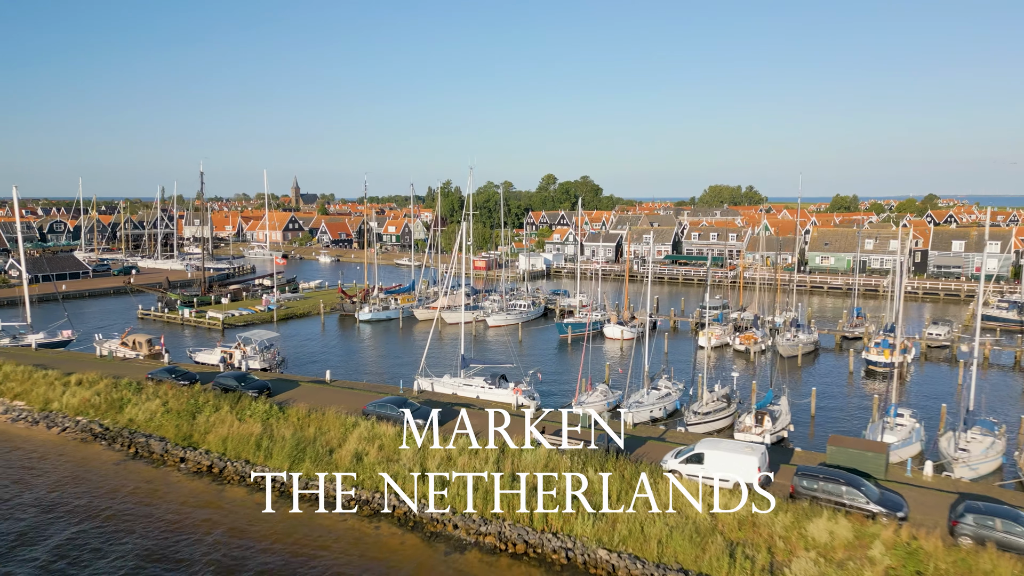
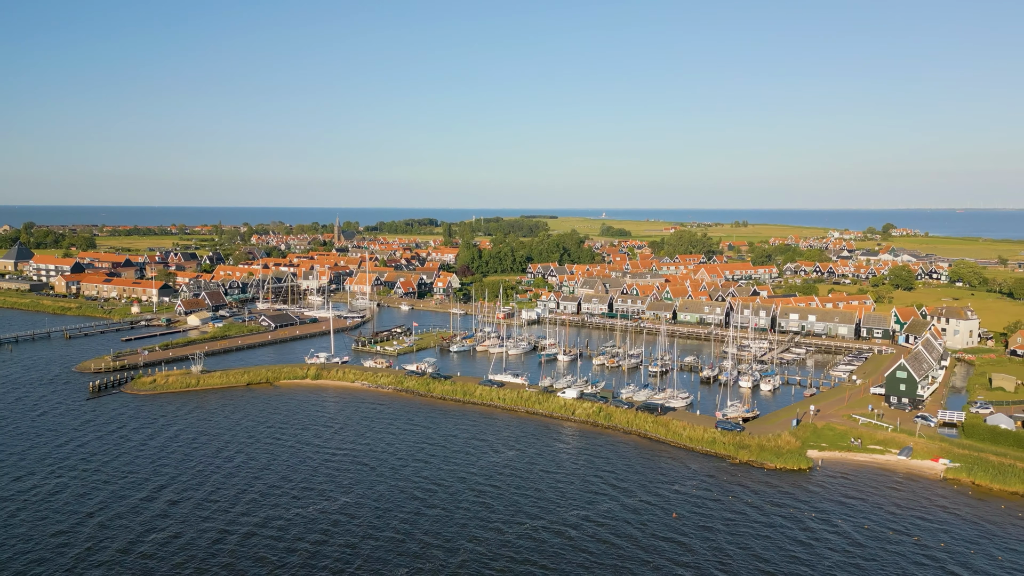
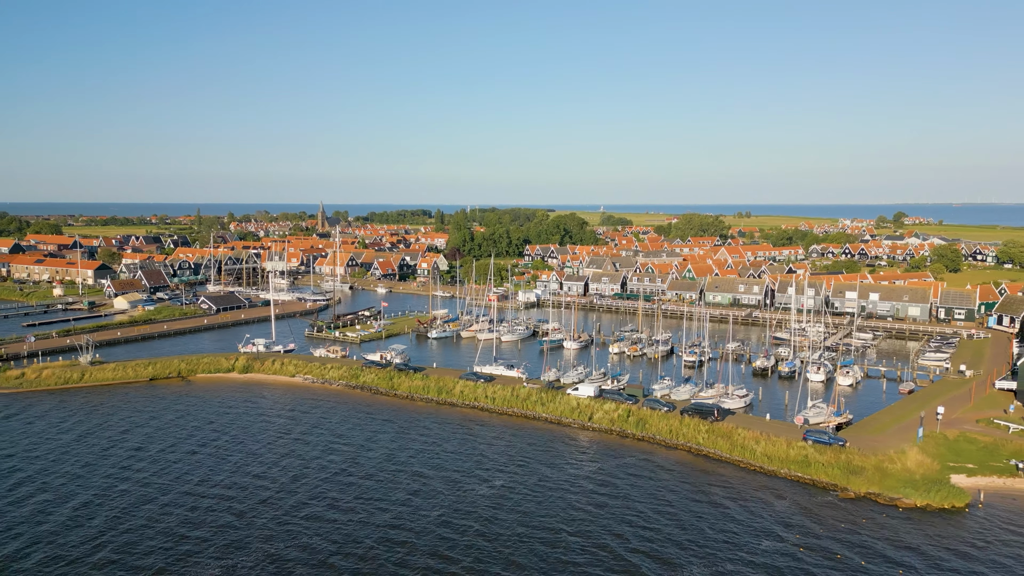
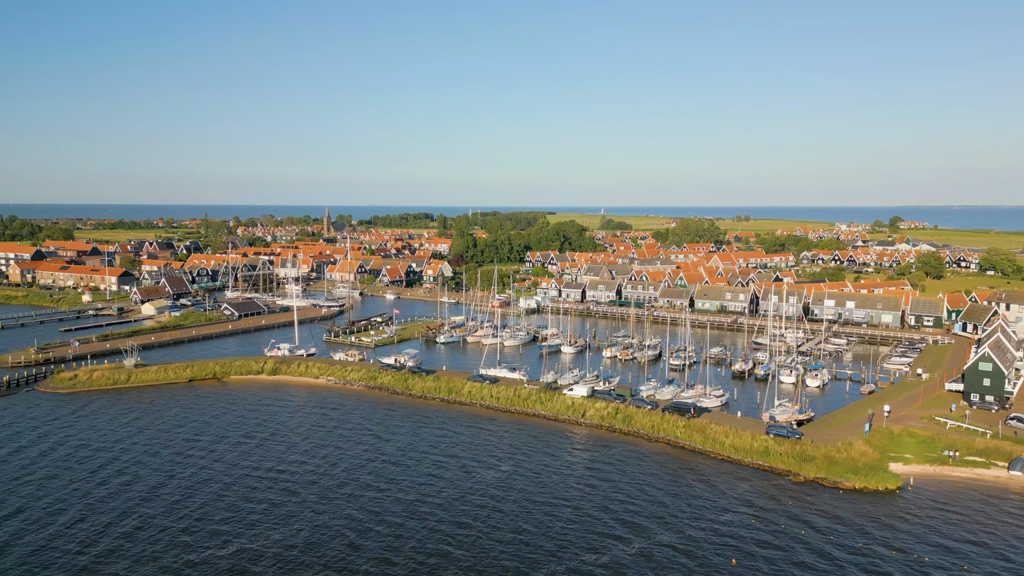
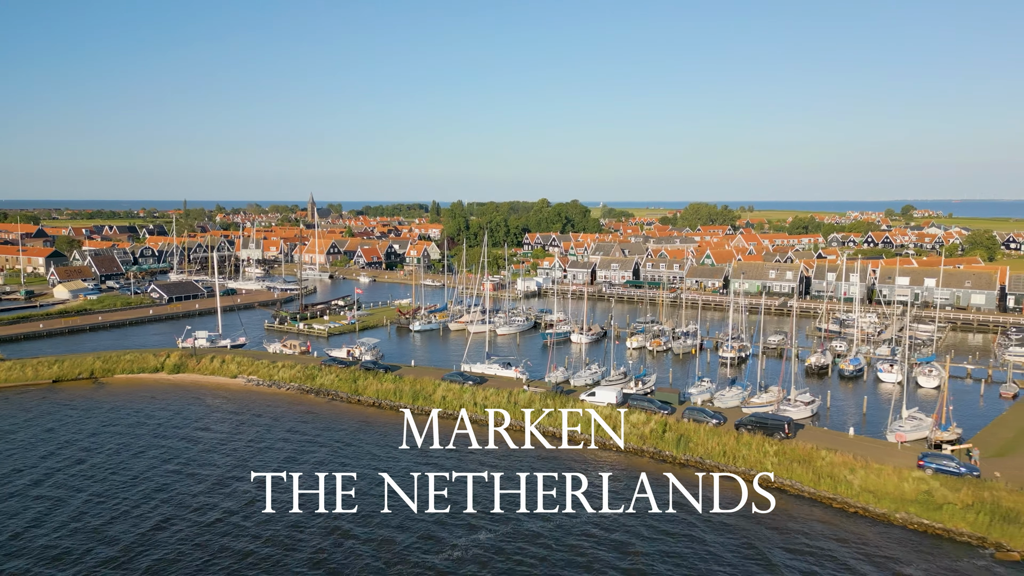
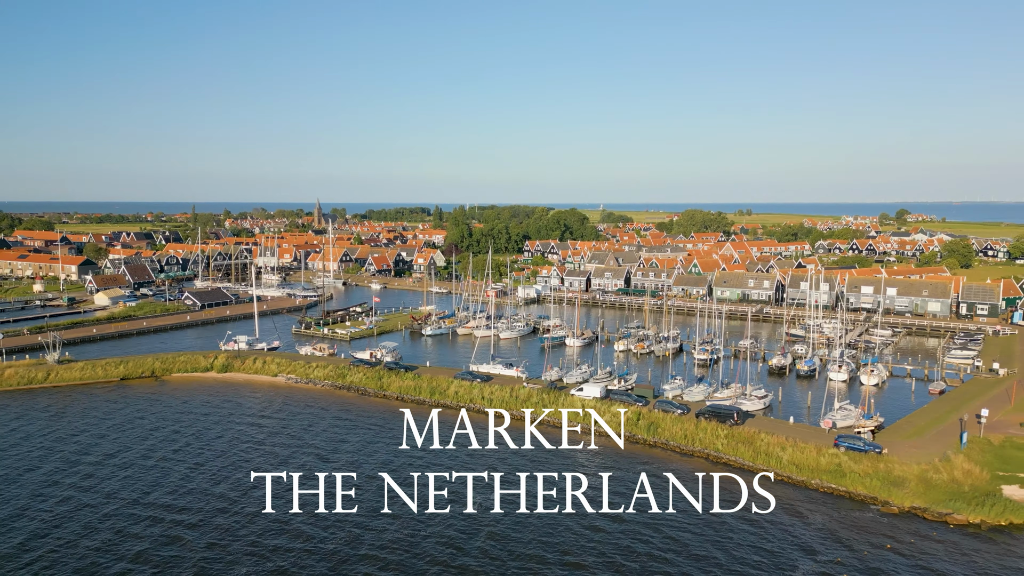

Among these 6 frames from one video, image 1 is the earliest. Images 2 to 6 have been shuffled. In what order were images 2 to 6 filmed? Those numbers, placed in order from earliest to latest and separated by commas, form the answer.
5, 6, 3, 4, 2
